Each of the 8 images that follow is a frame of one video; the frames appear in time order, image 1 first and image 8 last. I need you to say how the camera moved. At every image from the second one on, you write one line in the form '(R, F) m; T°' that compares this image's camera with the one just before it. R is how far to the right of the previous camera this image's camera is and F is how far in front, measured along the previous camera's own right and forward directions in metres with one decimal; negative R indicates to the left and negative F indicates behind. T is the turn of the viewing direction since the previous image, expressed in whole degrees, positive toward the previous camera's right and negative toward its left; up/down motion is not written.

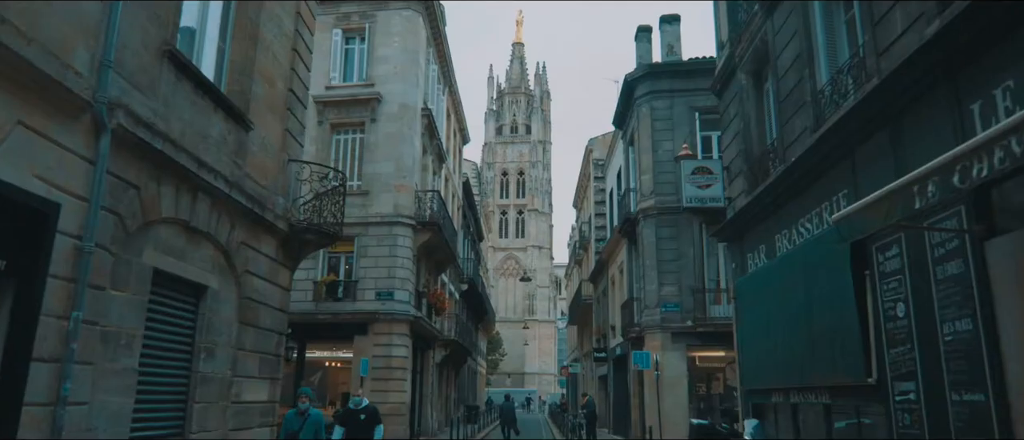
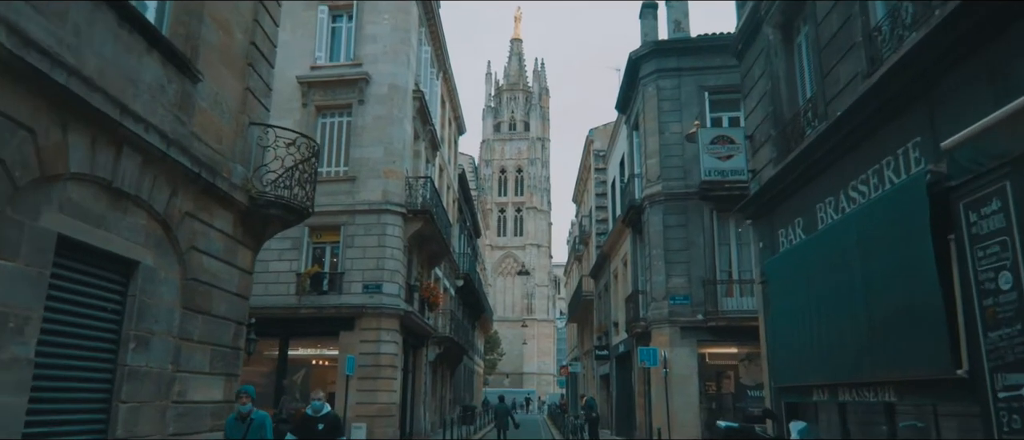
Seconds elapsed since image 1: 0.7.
(0.0, +1.4) m; 0°
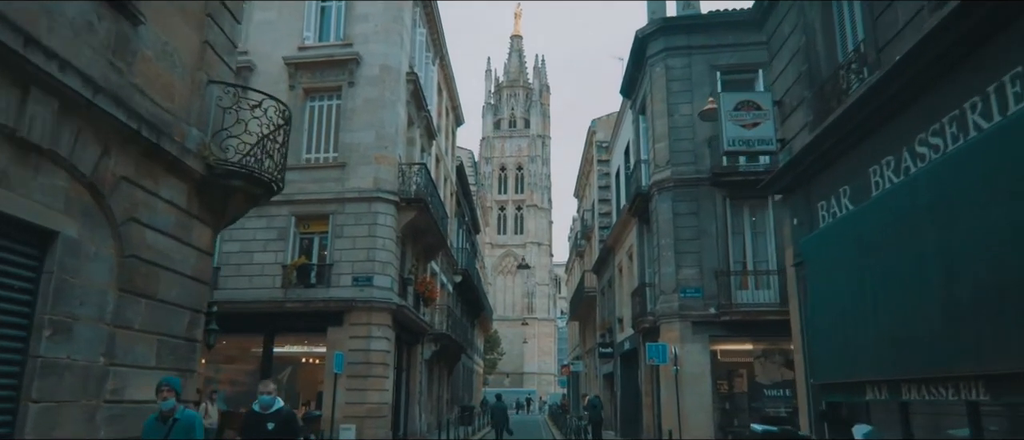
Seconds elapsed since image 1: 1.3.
(0.0, +1.2) m; 0°
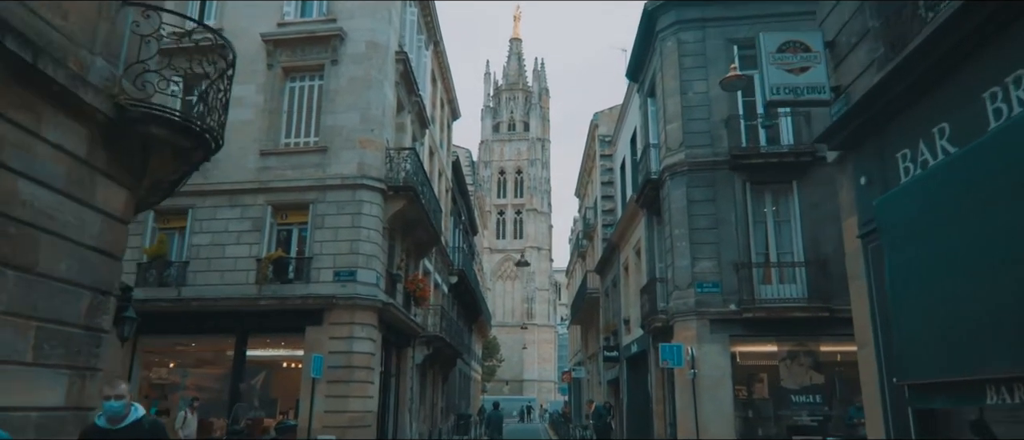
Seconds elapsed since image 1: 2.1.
(0.0, +1.7) m; 0°
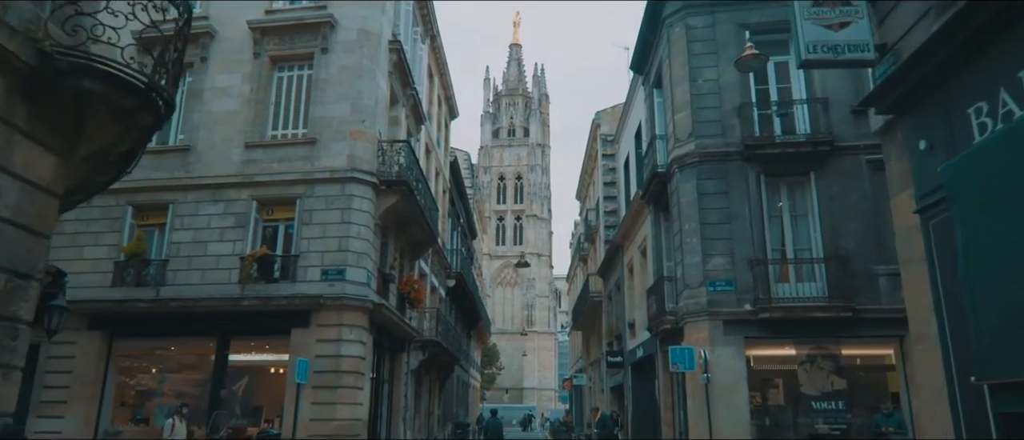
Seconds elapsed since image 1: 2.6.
(0.0, +1.0) m; 0°
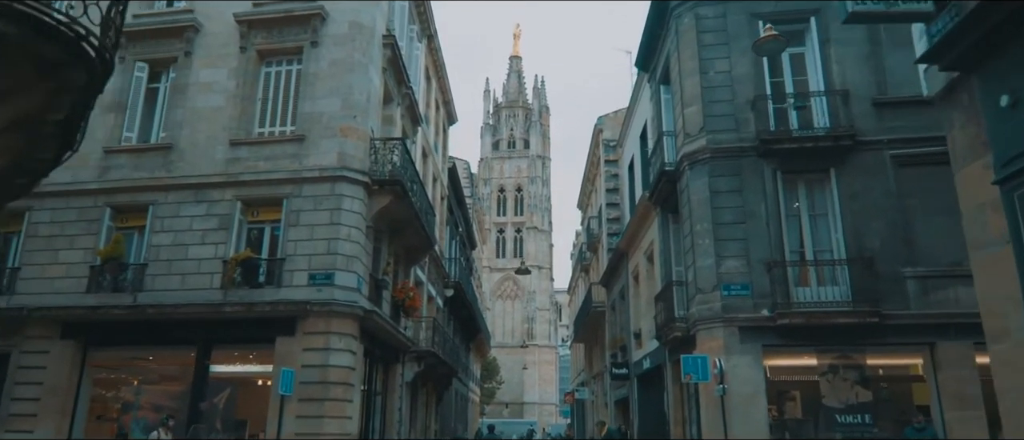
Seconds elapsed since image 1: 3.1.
(0.0, +0.9) m; 0°
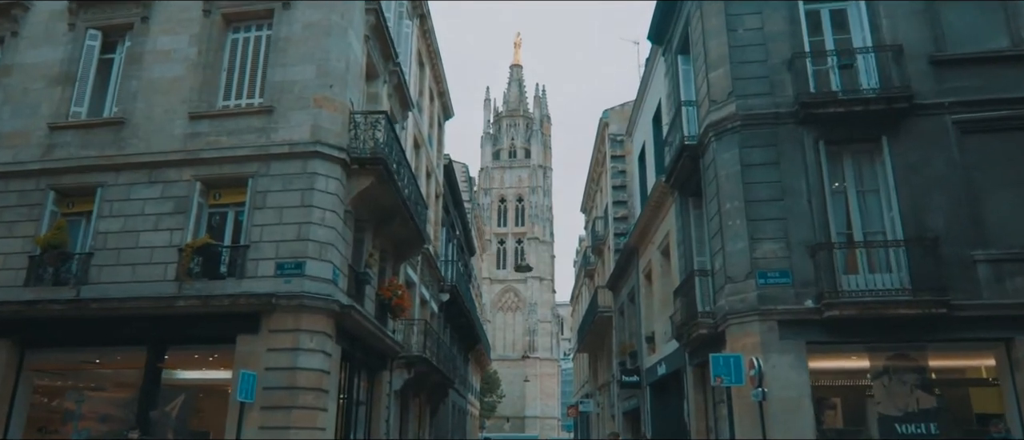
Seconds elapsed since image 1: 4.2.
(0.0, +1.9) m; 0°
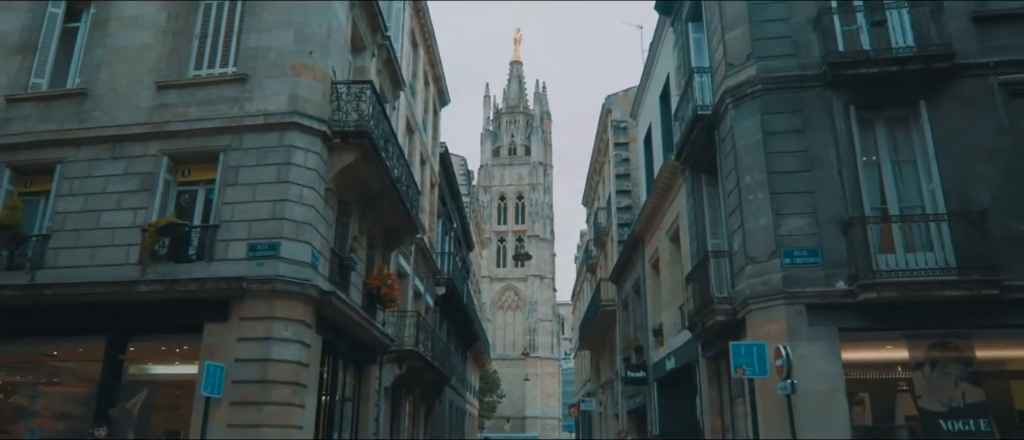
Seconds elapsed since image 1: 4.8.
(+0.1, +1.2) m; 0°
